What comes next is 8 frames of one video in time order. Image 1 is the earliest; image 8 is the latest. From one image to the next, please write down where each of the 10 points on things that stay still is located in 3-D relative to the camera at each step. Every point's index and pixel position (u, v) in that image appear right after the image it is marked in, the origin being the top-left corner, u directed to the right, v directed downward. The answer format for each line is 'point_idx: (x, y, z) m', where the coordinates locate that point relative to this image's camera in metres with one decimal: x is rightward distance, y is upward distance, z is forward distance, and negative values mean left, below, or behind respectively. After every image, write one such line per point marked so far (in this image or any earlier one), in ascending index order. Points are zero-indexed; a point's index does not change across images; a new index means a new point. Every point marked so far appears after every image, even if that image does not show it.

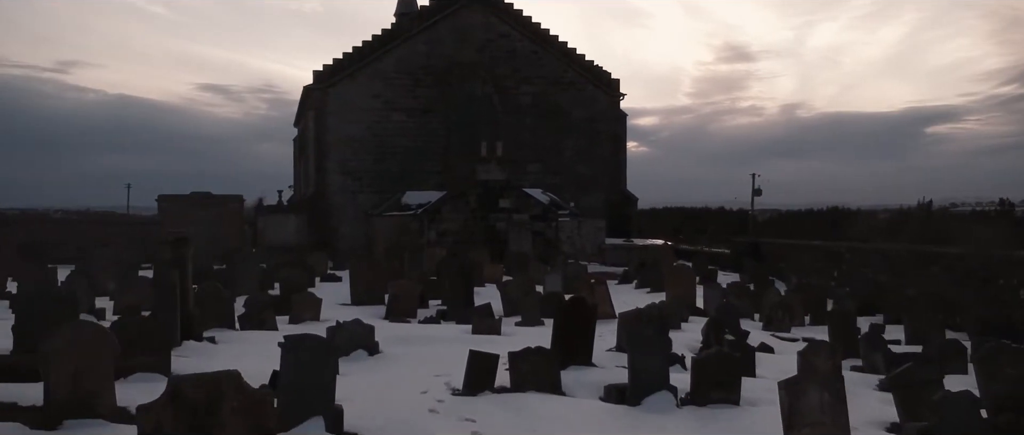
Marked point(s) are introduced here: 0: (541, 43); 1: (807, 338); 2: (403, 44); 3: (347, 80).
0: (+0.5, +3.1, +18.7) m
1: (+2.7, -1.1, +9.6) m
2: (-1.8, +3.0, +18.1) m
3: (-2.8, +2.3, +17.9) m
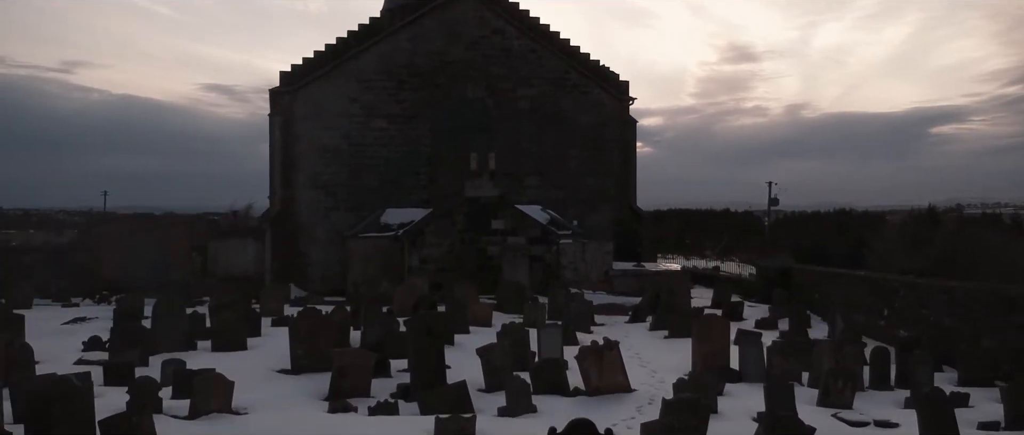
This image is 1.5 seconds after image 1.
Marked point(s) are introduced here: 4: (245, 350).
0: (+0.4, +2.7, +16.5) m
1: (+2.5, -1.4, +7.4) m
2: (-1.9, +2.6, +15.9) m
3: (-2.8, +2.0, +15.7) m
4: (-2.4, -1.2, +9.4) m
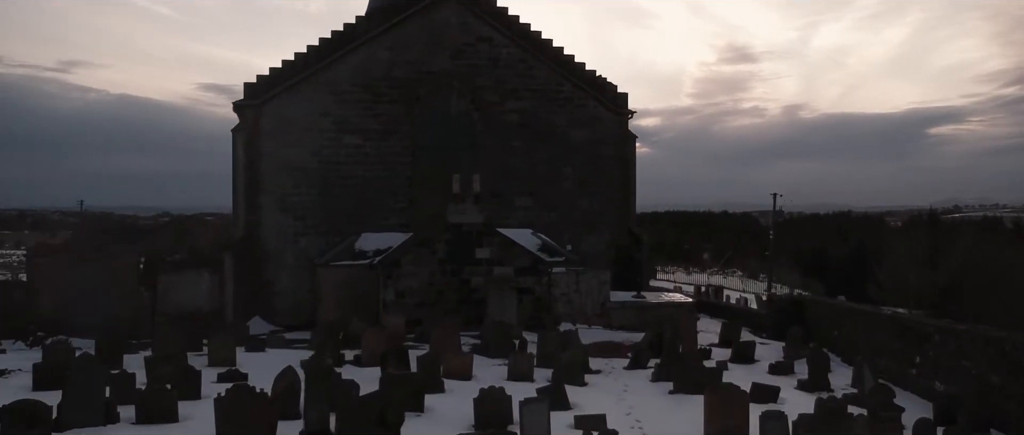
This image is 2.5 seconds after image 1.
0: (+0.3, +2.4, +15.1) m
1: (+2.4, -1.8, +6.0) m
2: (-2.1, +2.3, +14.5) m
3: (-3.0, +1.7, +14.3) m
4: (-2.5, -1.5, +8.0) m
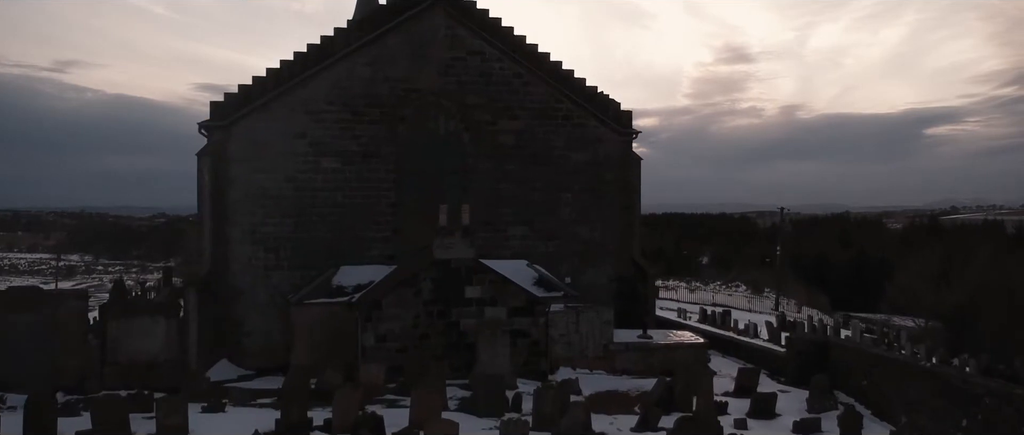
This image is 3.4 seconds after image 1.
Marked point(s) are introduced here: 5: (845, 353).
0: (+0.2, +2.0, +13.8) m
1: (+2.3, -2.1, +4.7) m
2: (-2.2, +1.9, +13.2) m
3: (-3.1, +1.3, +13.0) m
4: (-2.6, -1.9, +6.7) m
5: (+3.8, -1.5, +12.1) m
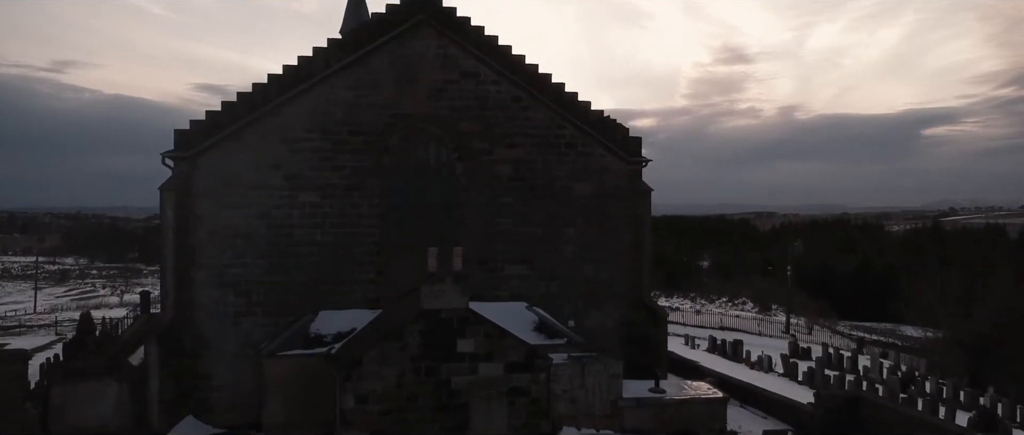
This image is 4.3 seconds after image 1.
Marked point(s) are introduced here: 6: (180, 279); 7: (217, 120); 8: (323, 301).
0: (+0.2, +1.6, +12.5) m
1: (+2.3, -2.6, +3.4) m
2: (-2.2, +1.5, +11.9) m
3: (-3.1, +0.8, +11.7) m
4: (-2.6, -2.4, +5.4) m
5: (+3.7, -2.0, +10.8) m
6: (-3.6, -0.7, +11.6) m
7: (-3.2, +1.1, +11.6) m
8: (-2.1, -0.9, +12.0) m
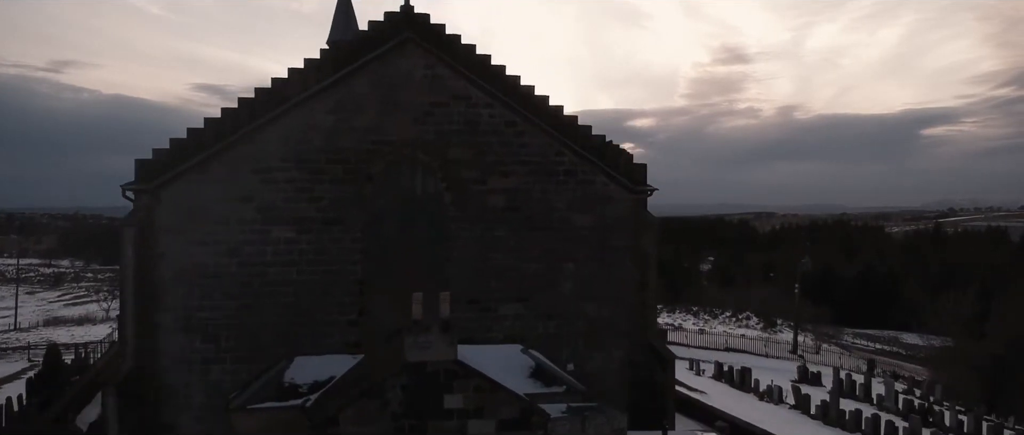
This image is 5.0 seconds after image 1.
0: (+0.1, +1.2, +11.5) m
1: (+2.3, -3.0, +2.4) m
2: (-2.2, +1.1, +10.9) m
3: (-3.2, +0.4, +10.7) m
4: (-2.6, -2.7, +4.4) m
5: (+3.7, -2.4, +9.8) m
6: (-3.7, -1.0, +10.6) m
7: (-3.3, +0.7, +10.6) m
8: (-2.2, -1.3, +10.9) m
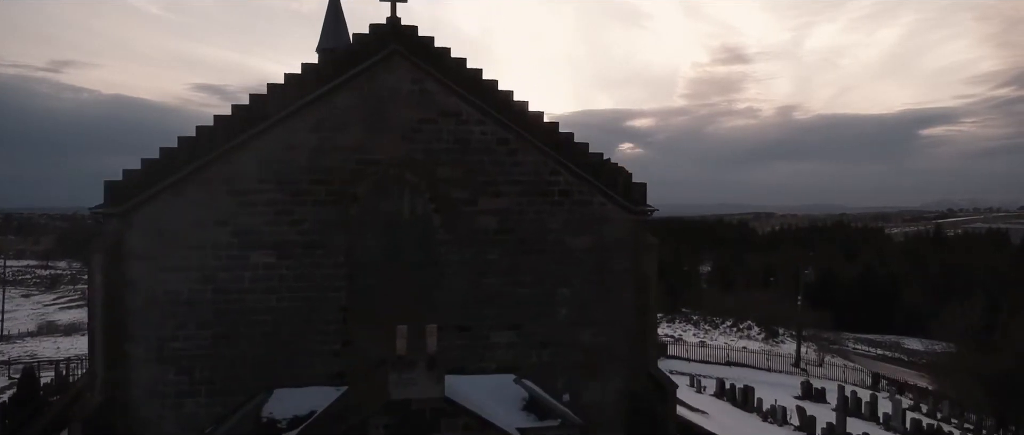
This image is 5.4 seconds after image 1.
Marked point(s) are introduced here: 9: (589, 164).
0: (0.0, +0.9, +10.9) m
1: (+2.2, -3.2, +1.8) m
2: (-2.3, +0.9, +10.3) m
3: (-3.2, +0.2, +10.1) m
4: (-2.7, -3.0, +3.8) m
5: (+3.6, -2.6, +9.2) m
6: (-3.7, -1.3, +10.0) m
7: (-3.4, +0.5, +10.0) m
8: (-2.3, -1.5, +10.3) m
9: (+0.8, +0.6, +11.2) m
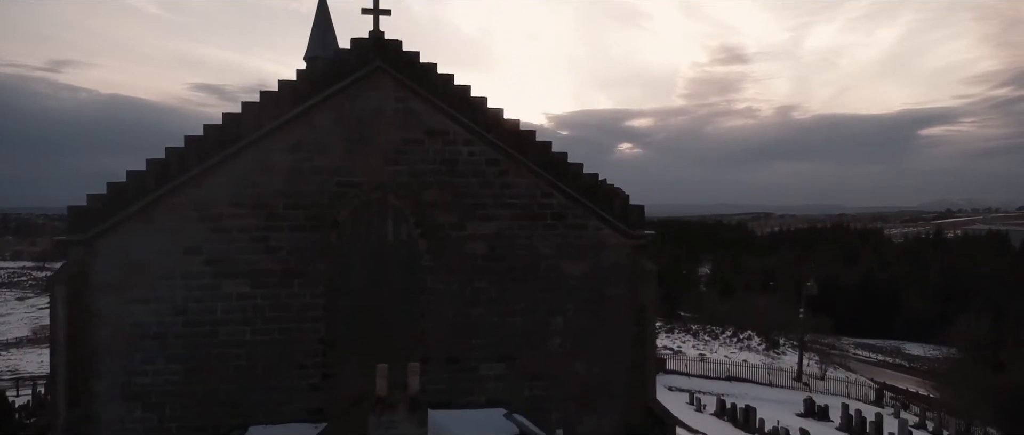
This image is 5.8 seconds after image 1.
0: (-0.1, +0.7, +10.3) m
1: (+2.1, -3.5, +1.2) m
2: (-2.4, +0.6, +9.7) m
3: (-3.3, 0.0, +9.5) m
4: (-2.8, -3.2, +3.2) m
5: (+3.5, -2.8, +8.6) m
6: (-3.8, -1.5, +9.4) m
7: (-3.4, +0.2, +9.4) m
8: (-2.4, -1.8, +9.7) m
9: (+0.7, +0.3, +10.6) m
